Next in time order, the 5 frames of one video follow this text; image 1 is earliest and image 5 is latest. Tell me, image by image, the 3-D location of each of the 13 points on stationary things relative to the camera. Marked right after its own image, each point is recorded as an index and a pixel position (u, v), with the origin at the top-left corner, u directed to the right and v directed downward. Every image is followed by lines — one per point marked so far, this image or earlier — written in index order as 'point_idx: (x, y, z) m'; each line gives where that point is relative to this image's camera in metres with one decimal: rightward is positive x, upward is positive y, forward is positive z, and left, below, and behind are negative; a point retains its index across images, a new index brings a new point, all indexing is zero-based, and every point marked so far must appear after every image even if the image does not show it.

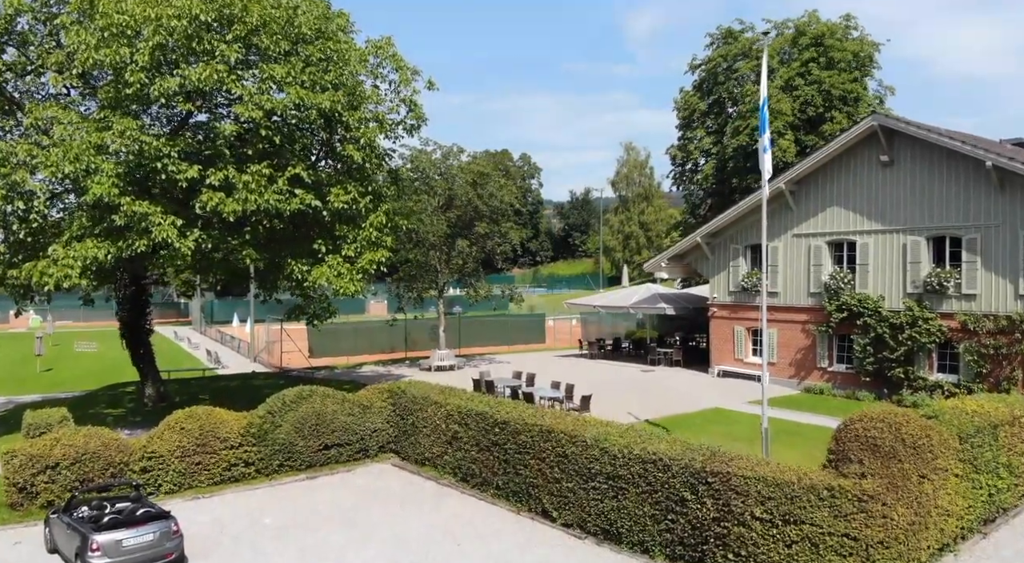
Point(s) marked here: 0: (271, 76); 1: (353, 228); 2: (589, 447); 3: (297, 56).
0: (-5.0, +4.3, +16.1) m
1: (-3.8, +1.3, +18.2) m
2: (+1.3, -2.7, +12.6) m
3: (-4.7, +4.9, +17.0) m
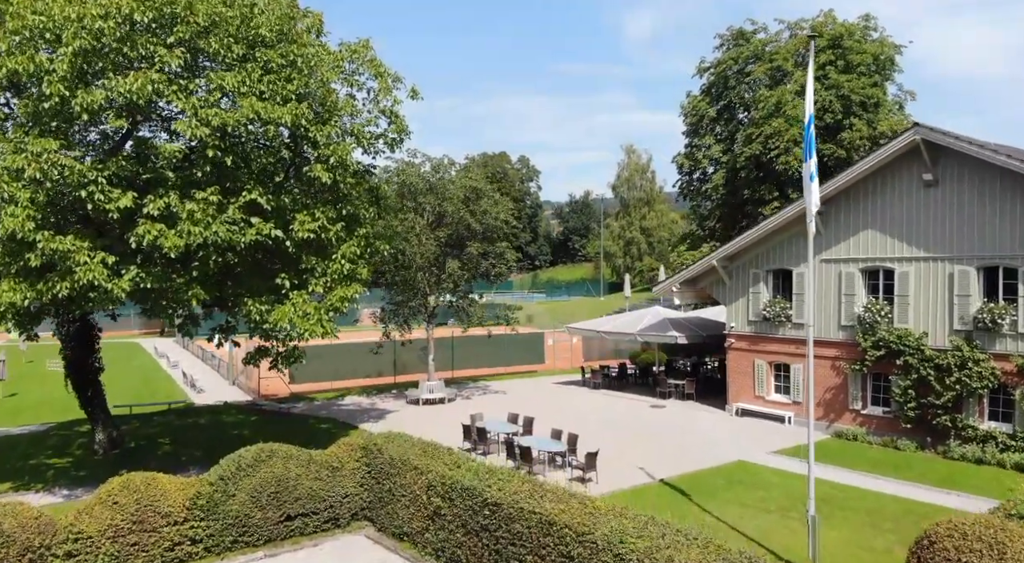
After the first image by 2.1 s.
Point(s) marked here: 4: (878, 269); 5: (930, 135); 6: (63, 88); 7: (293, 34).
0: (-5.1, +3.4, +13.7) m
1: (-3.9, +0.5, +15.8) m
2: (+1.1, -3.5, +10.2) m
3: (-4.8, +4.1, +14.5) m
4: (+9.3, +0.3, +19.9) m
5: (+9.7, +3.4, +18.1) m
6: (-7.2, +3.1, +12.6) m
7: (-4.3, +4.8, +15.3) m
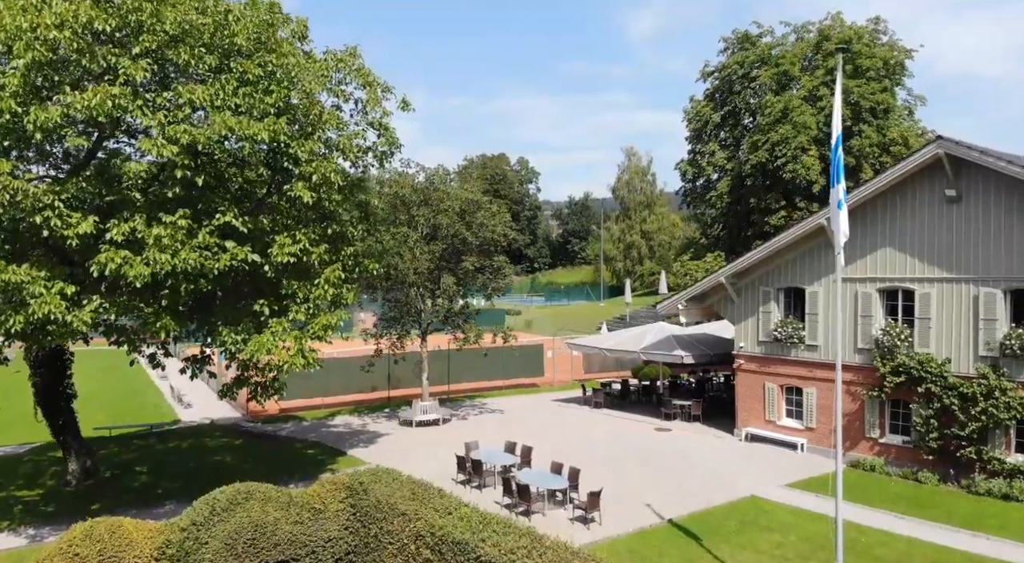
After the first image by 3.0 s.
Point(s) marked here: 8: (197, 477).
0: (-5.2, +2.9, +12.6) m
1: (-3.9, 0.0, +14.6) m
2: (+1.1, -4.0, +9.1) m
3: (-4.8, +3.6, +13.4) m
4: (+9.3, -0.2, +18.8) m
5: (+9.6, +2.9, +17.0) m
6: (-7.3, +2.6, +11.5) m
7: (-4.3, +4.3, +14.2) m
8: (-8.0, -5.0, +19.8) m
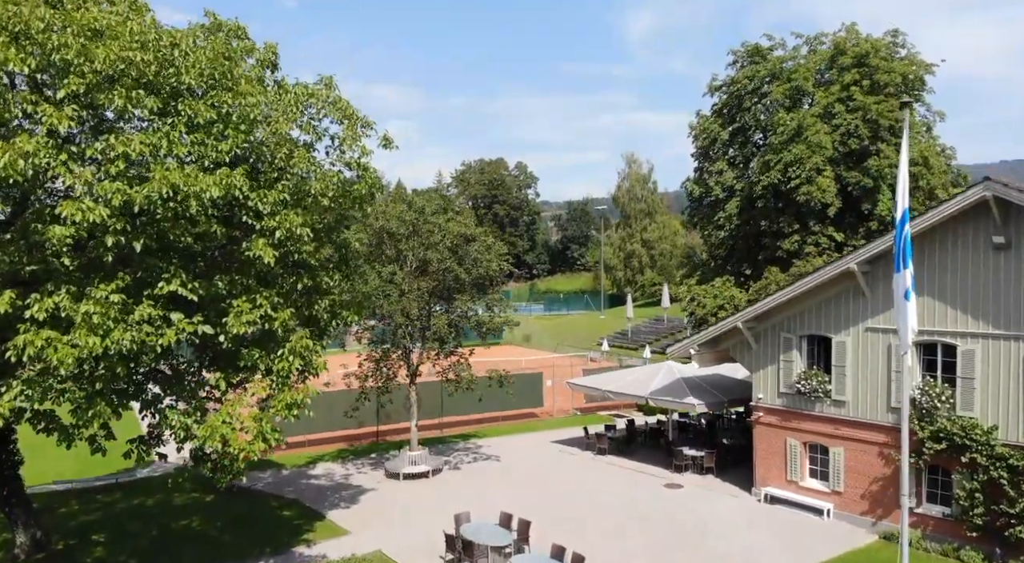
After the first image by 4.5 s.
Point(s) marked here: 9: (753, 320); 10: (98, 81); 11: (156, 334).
0: (-5.3, +1.8, +10.7) m
1: (-4.0, -1.2, +12.7) m
2: (+1.0, -5.2, +7.2) m
3: (-4.9, +2.4, +11.5) m
4: (+9.2, -1.3, +16.9) m
5: (+9.5, +1.7, +15.1) m
6: (-7.4, +1.5, +9.6) m
7: (-4.4, +3.2, +12.2) m
8: (-8.1, -6.1, +17.9) m
9: (+6.1, -1.0, +19.9) m
10: (-5.7, +2.8, +10.7) m
11: (-5.0, -0.7, +11.1) m
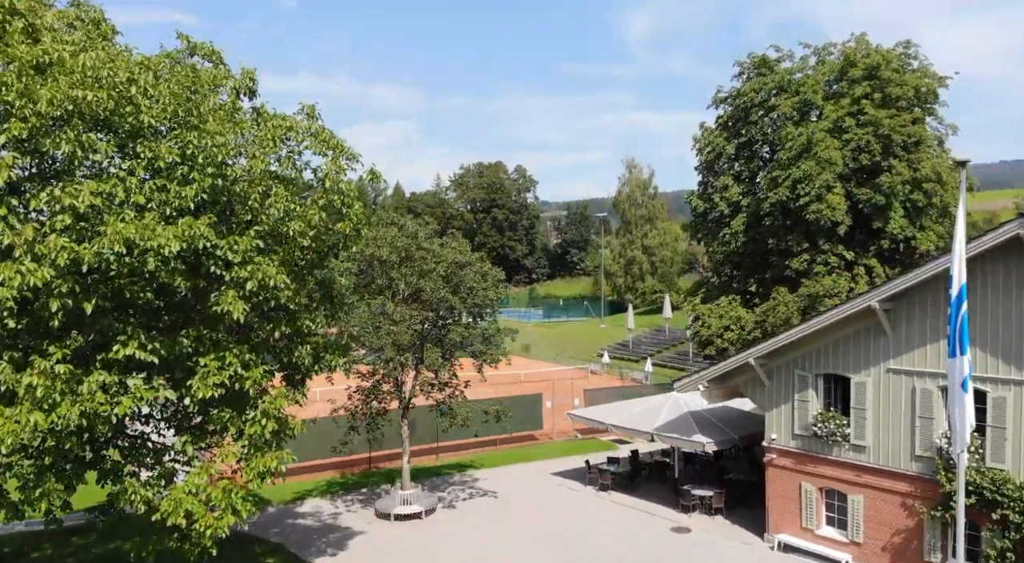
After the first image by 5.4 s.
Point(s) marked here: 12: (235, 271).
0: (-5.3, +1.0, +9.5) m
1: (-4.1, -2.0, +11.6) m
2: (+0.9, -6.0, +6.0) m
3: (-5.0, +1.6, +10.3) m
4: (+9.1, -2.1, +15.8) m
5: (+9.5, +0.9, +13.9) m
6: (-7.4, +0.7, +8.4) m
7: (-4.5, +2.4, +11.1) m
8: (-8.1, -6.9, +16.7) m
9: (+6.1, -1.8, +18.8) m
10: (-5.7, +1.9, +9.5) m
11: (-5.1, -1.6, +9.9) m
12: (-3.9, +0.1, +11.2) m
